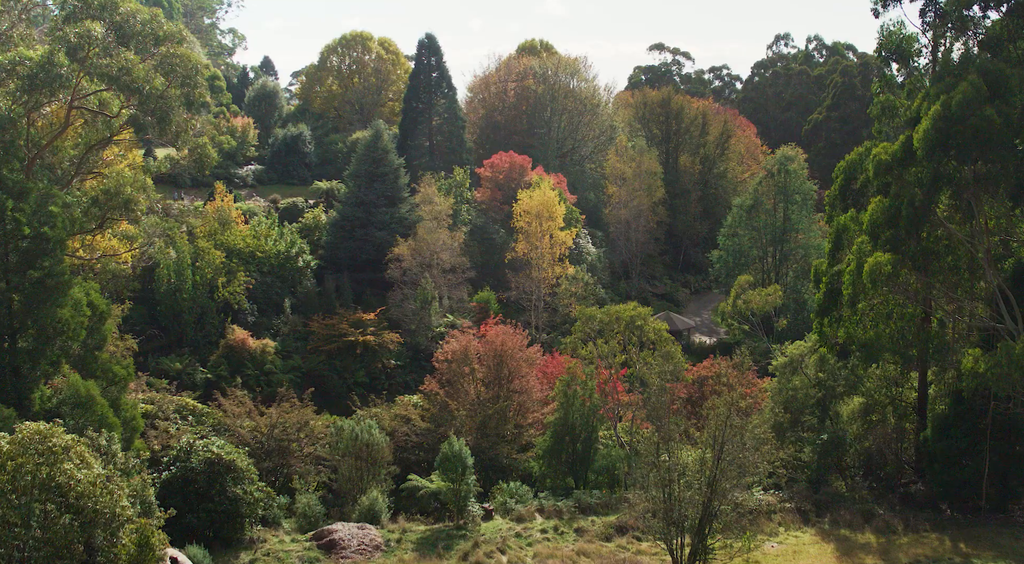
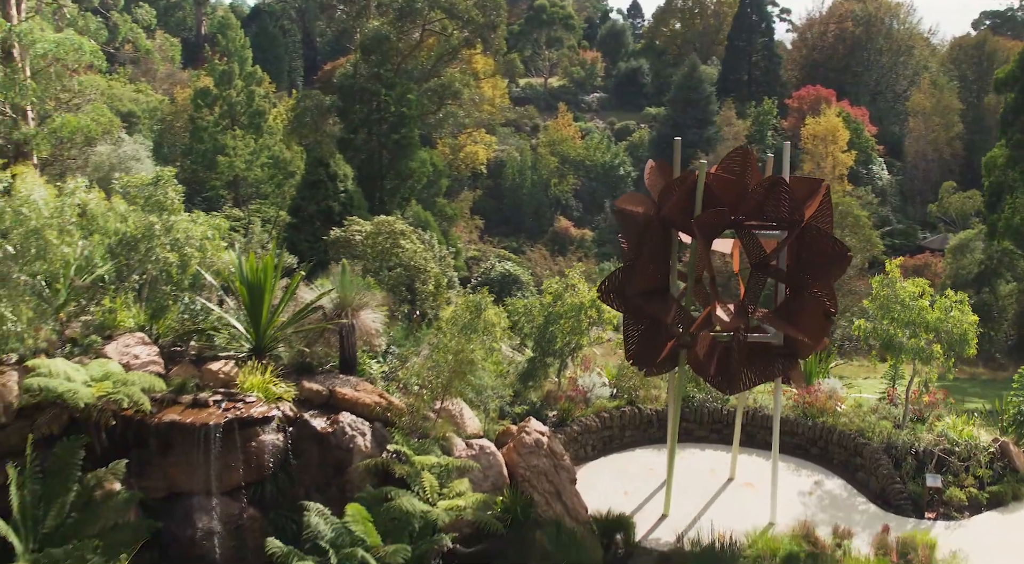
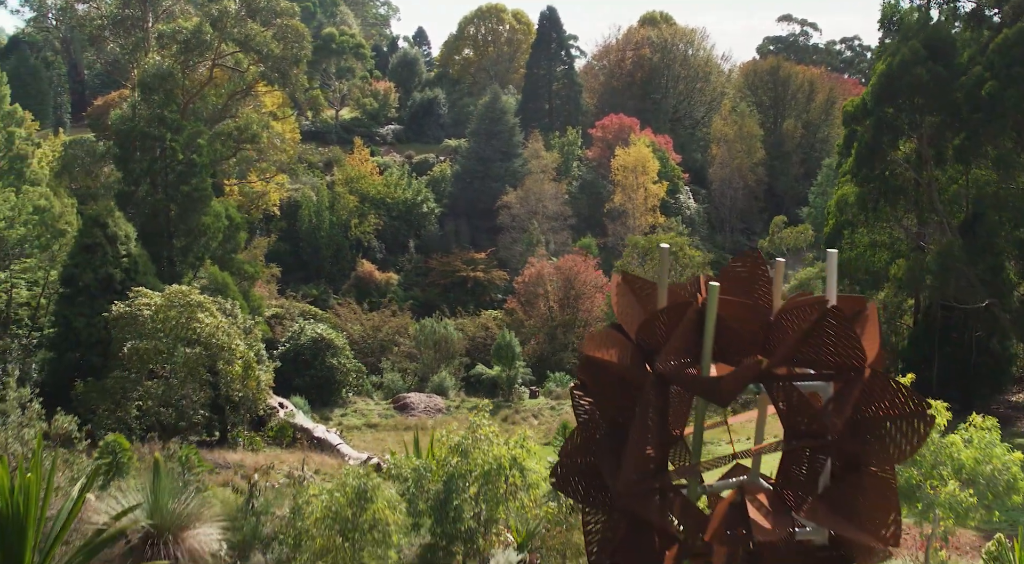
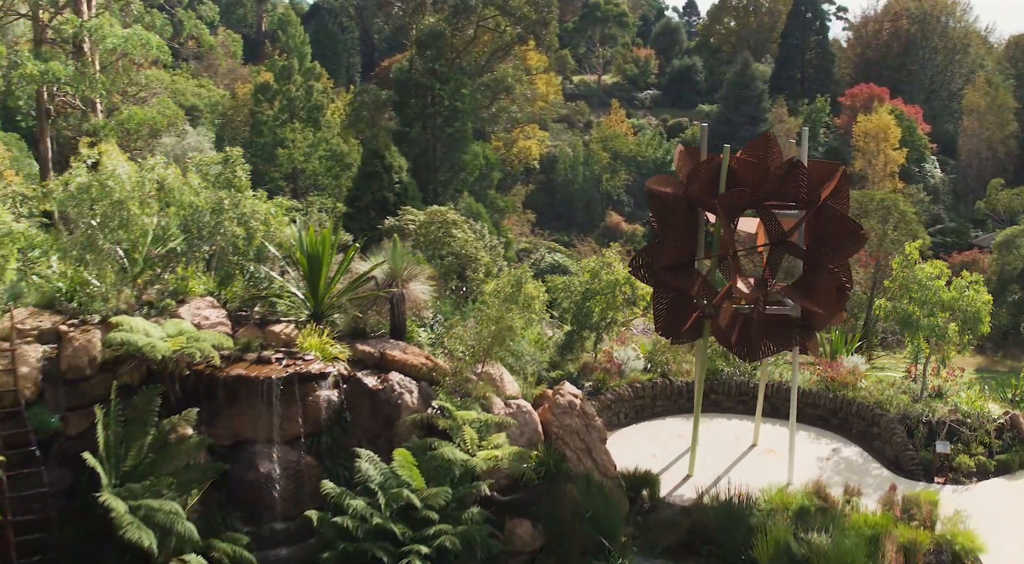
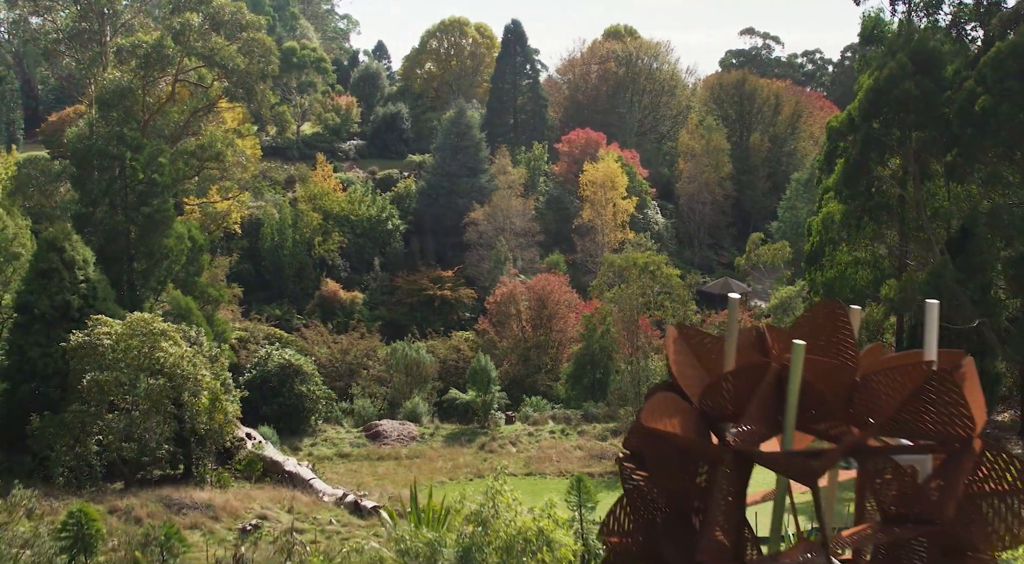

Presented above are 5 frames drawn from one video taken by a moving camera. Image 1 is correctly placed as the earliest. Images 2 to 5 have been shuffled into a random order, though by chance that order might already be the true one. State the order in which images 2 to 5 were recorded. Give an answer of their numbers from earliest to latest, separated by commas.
5, 3, 2, 4
